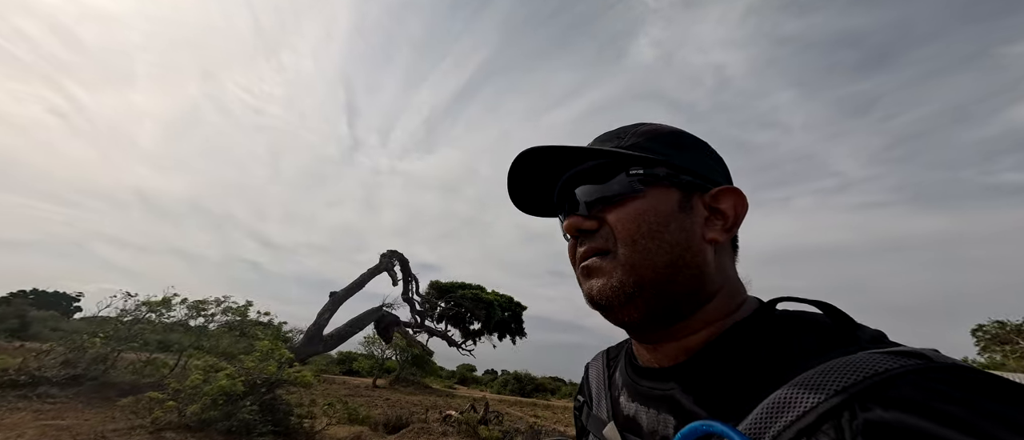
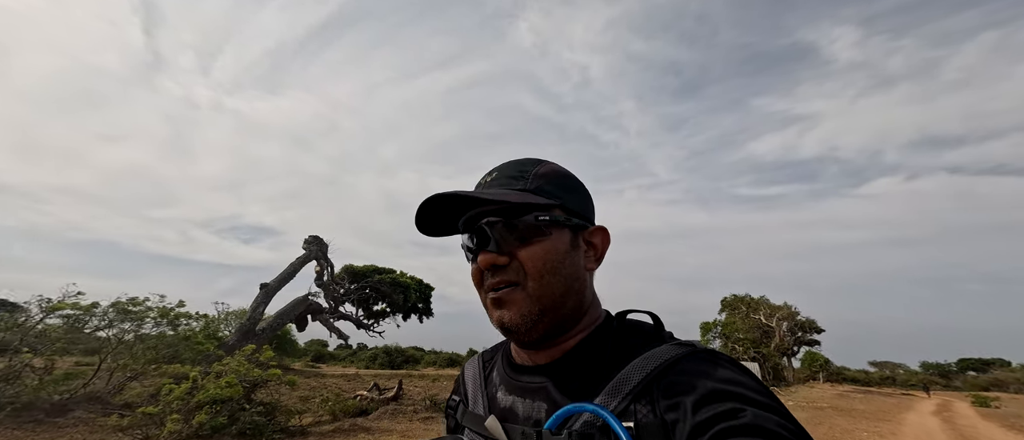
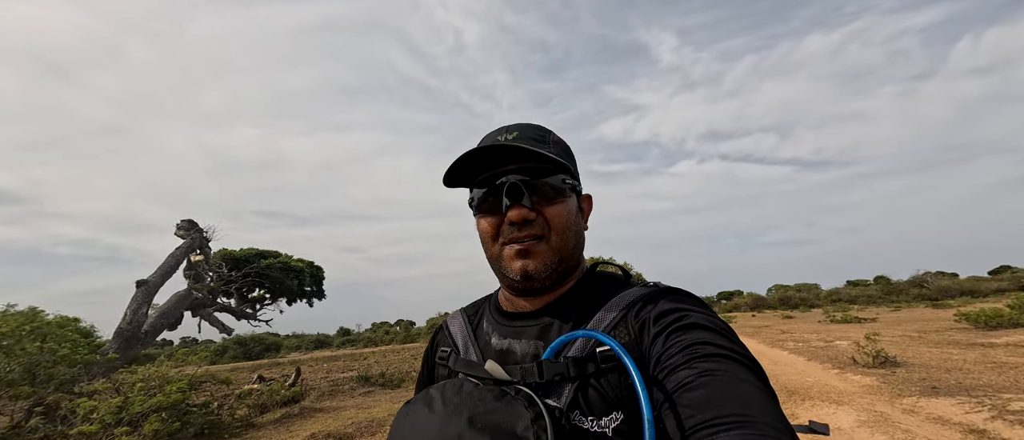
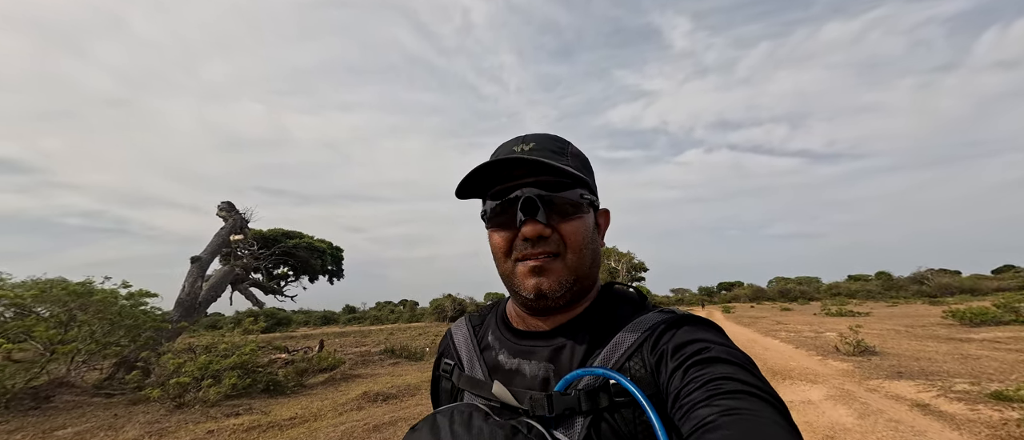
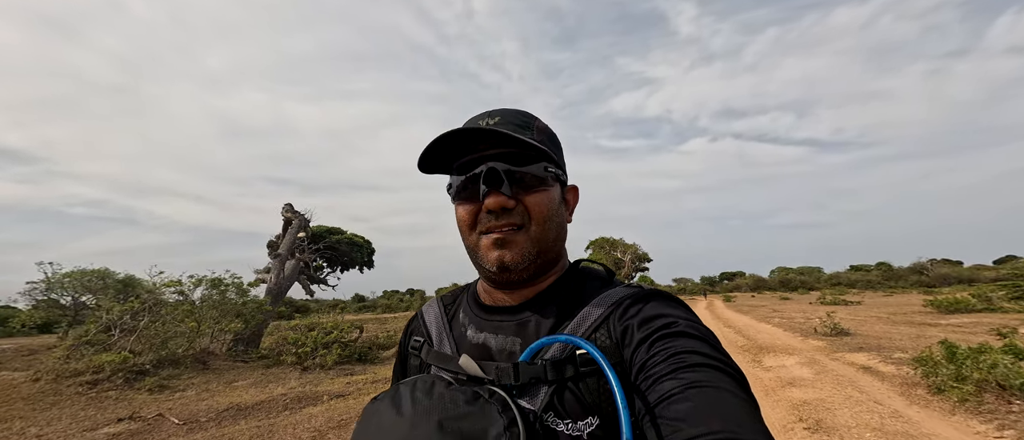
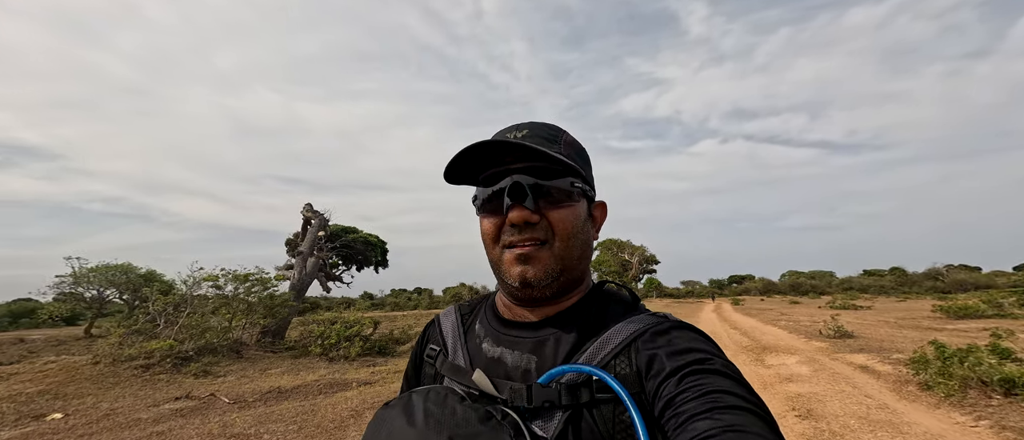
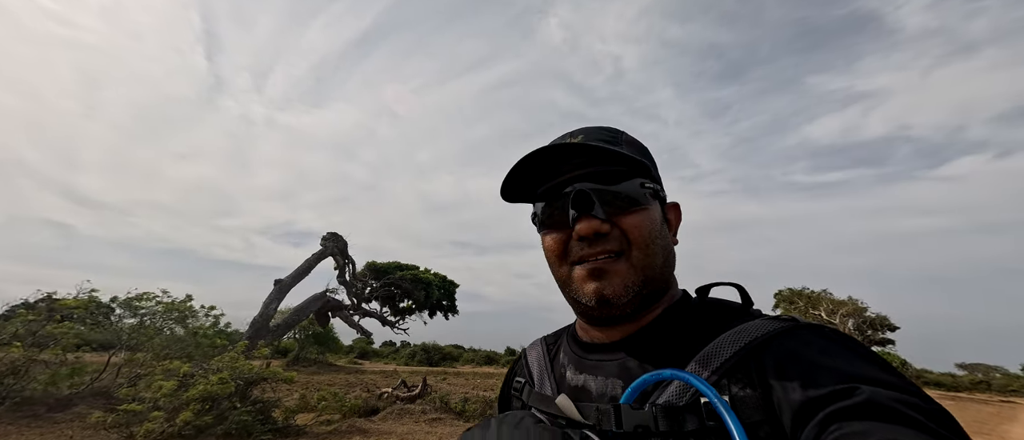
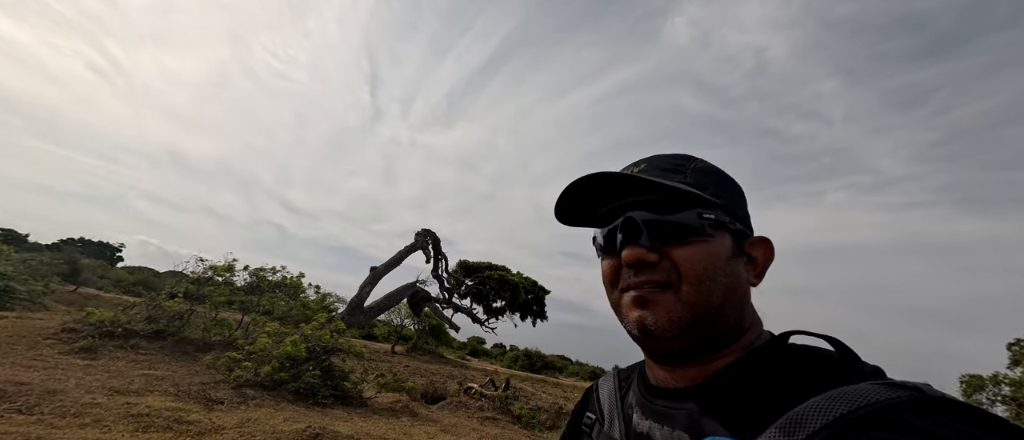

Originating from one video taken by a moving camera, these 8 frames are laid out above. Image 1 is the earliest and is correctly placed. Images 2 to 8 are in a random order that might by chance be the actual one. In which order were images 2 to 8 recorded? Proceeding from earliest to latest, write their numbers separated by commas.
8, 7, 2, 3, 4, 5, 6
